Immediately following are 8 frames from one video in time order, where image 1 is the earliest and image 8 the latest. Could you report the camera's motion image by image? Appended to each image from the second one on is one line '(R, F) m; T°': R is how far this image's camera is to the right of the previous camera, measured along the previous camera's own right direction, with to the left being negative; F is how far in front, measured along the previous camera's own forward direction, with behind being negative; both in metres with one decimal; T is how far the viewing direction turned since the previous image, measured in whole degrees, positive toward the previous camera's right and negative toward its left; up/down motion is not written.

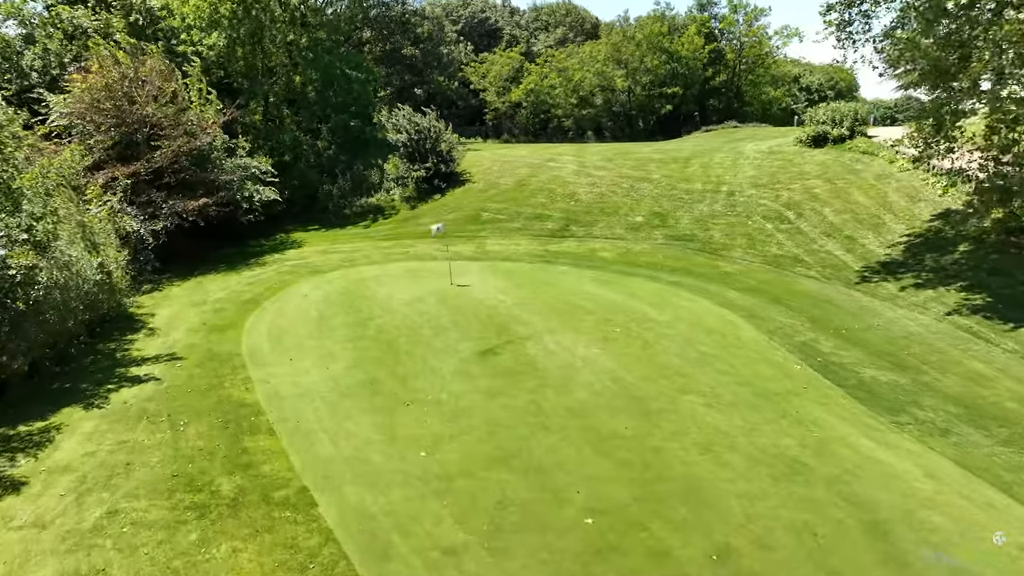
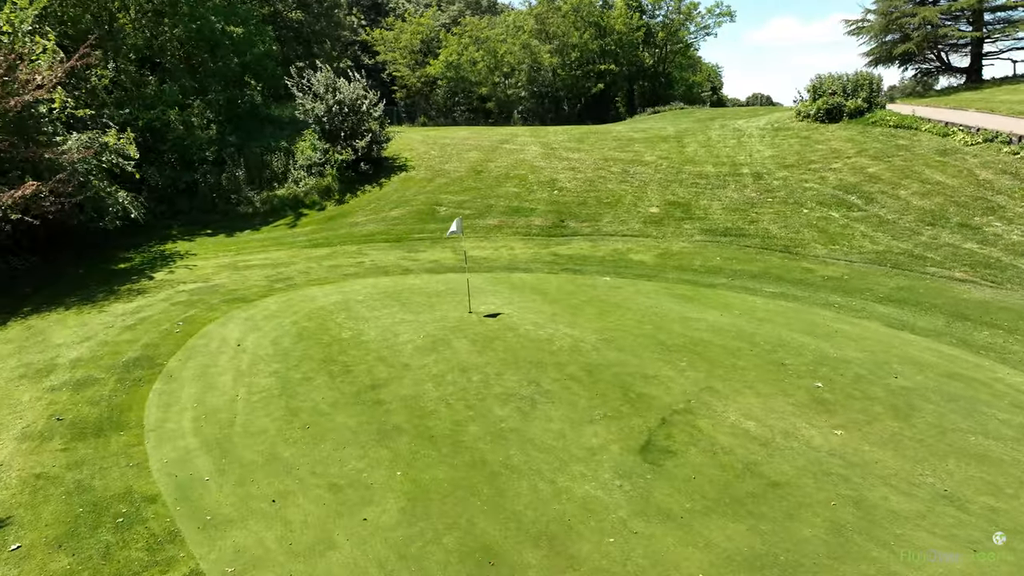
(-3.5, +7.3) m; +11°
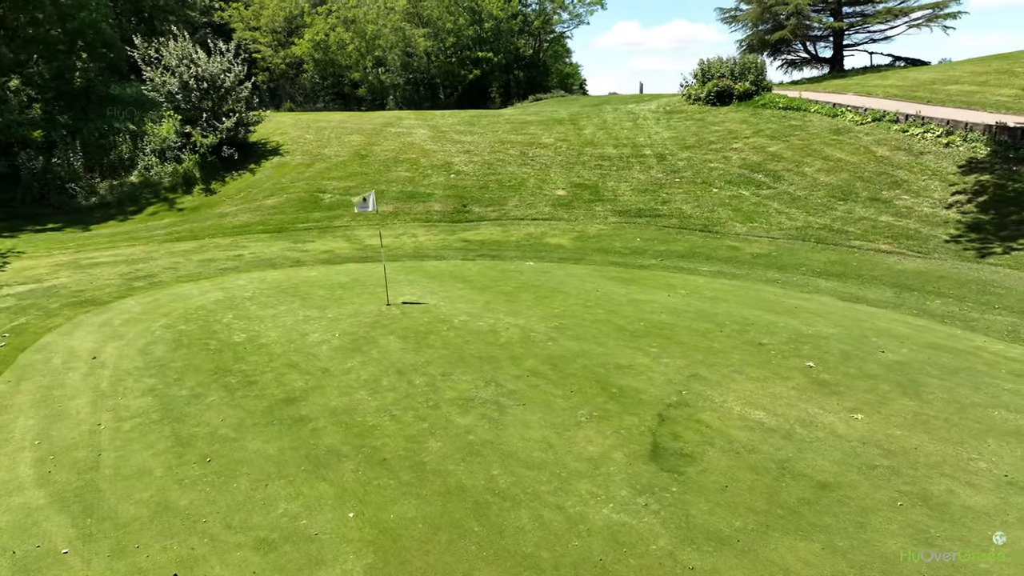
(-0.9, +1.9) m; +11°
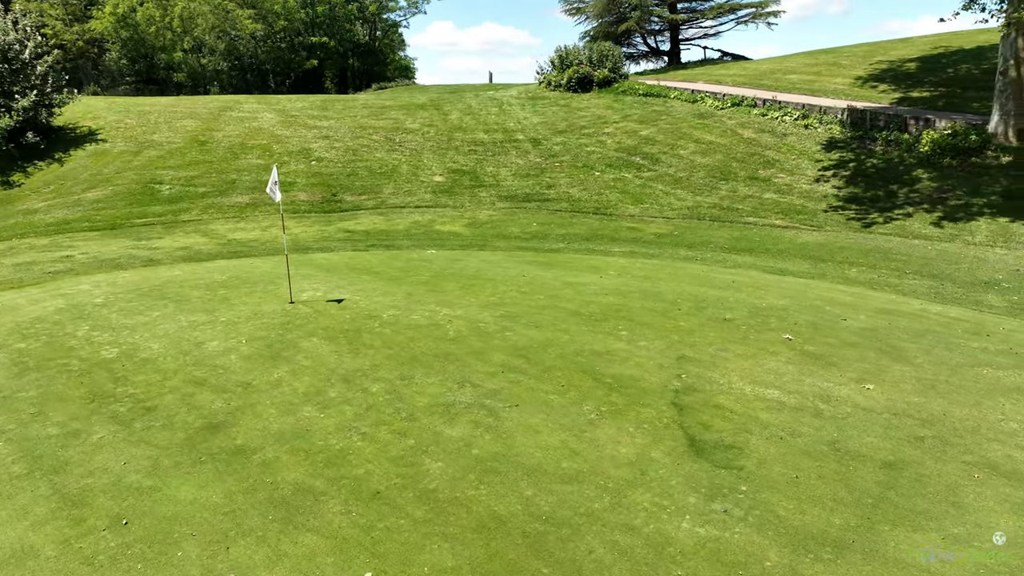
(-1.3, +1.4) m; +14°
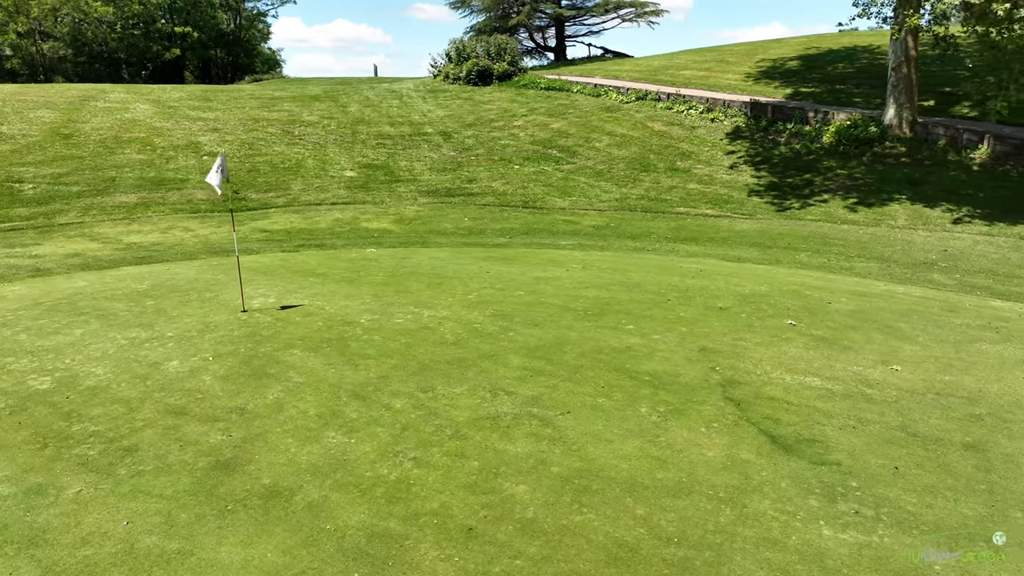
(-1.4, +0.8) m; +11°
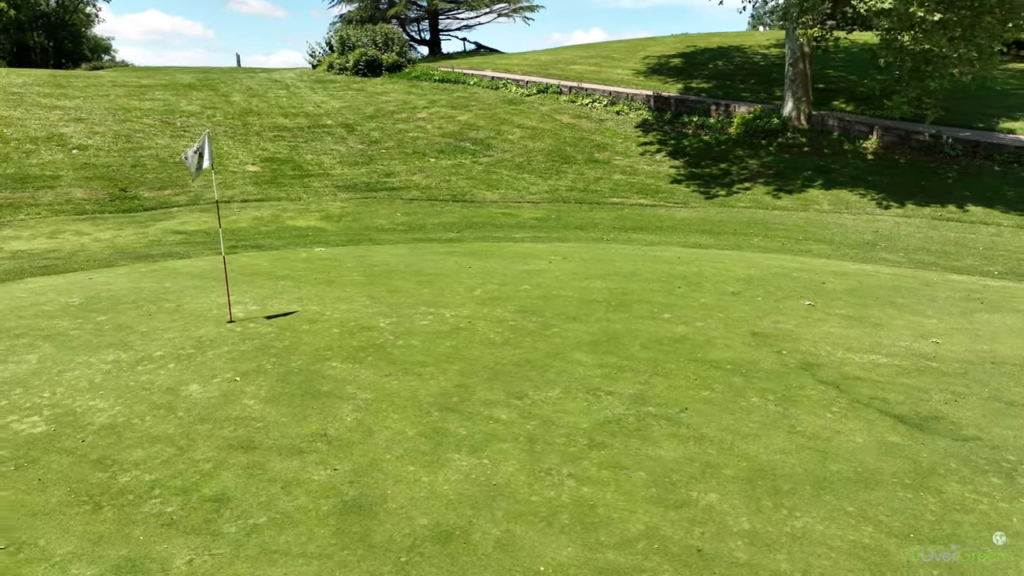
(-1.8, +0.8) m; +12°
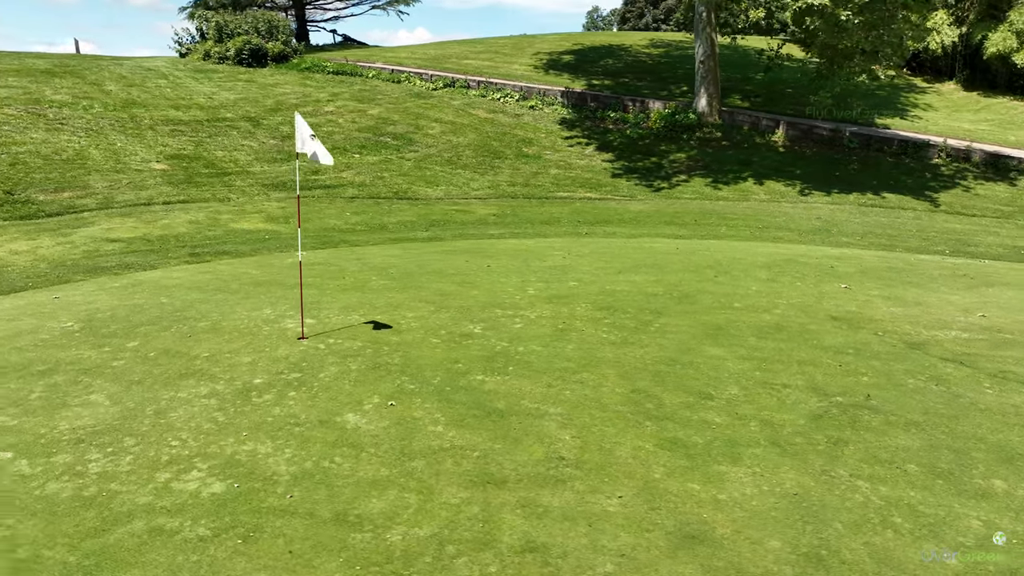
(-2.3, +0.8) m; +13°
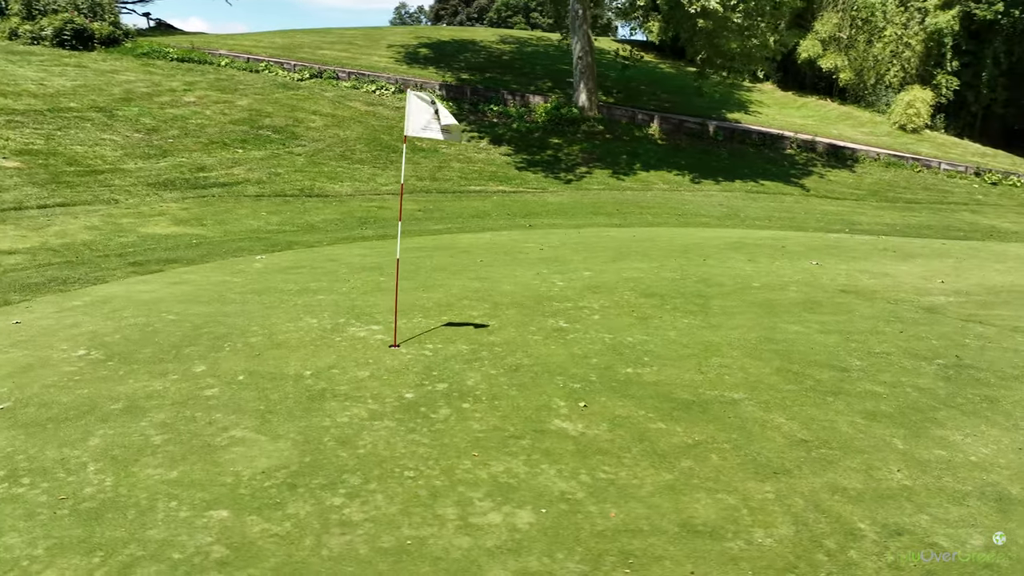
(-2.2, +0.6) m; +15°
